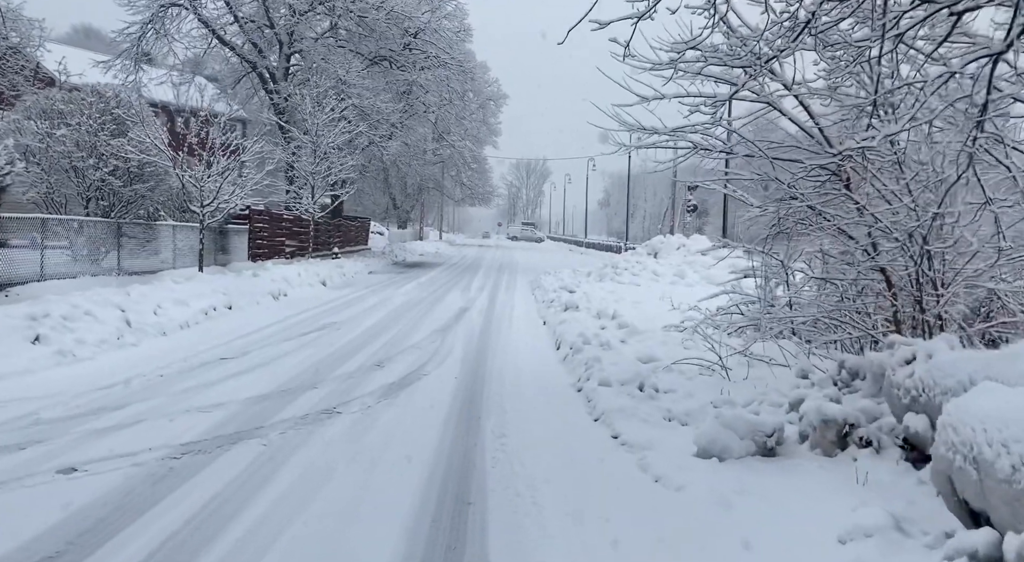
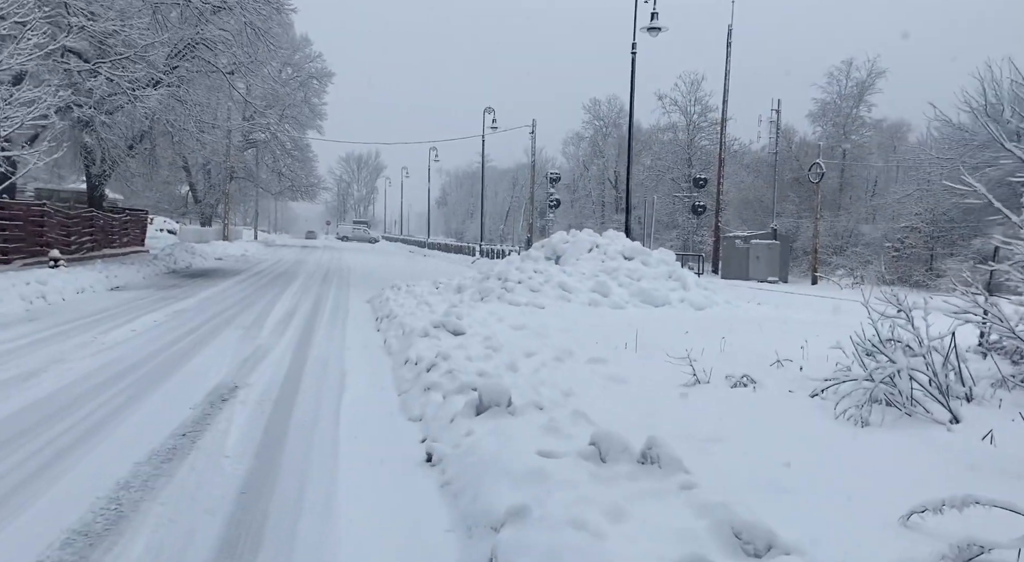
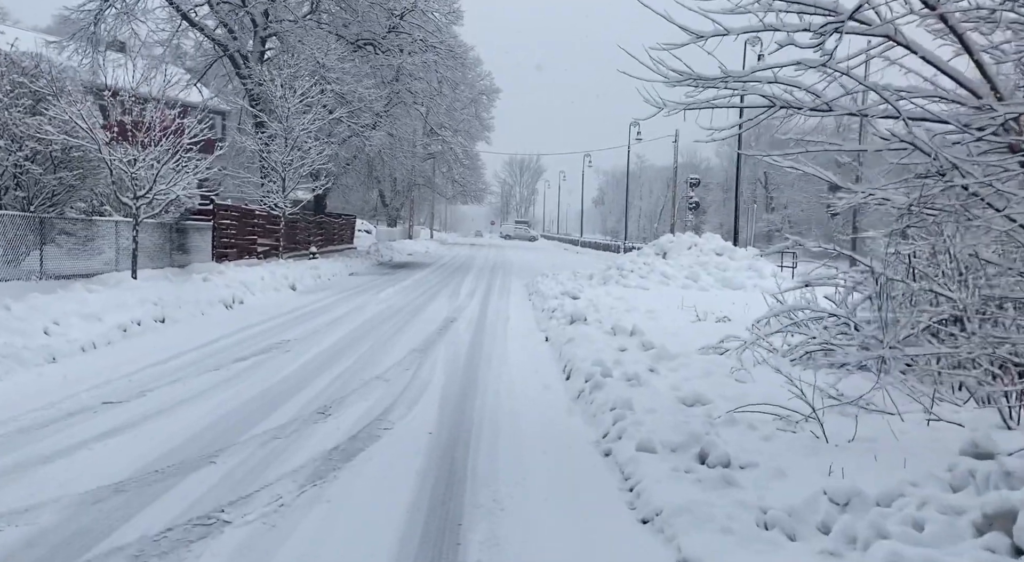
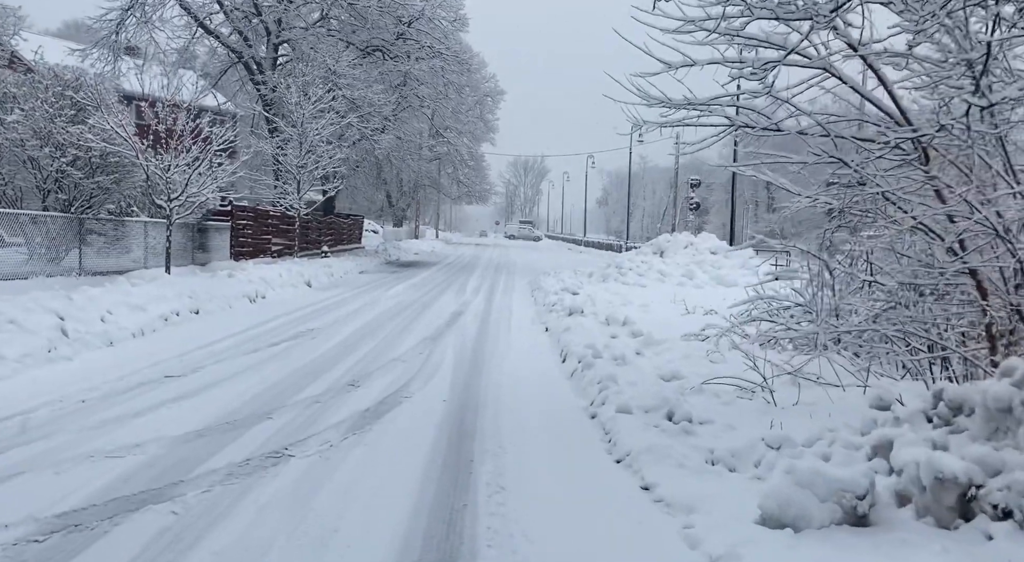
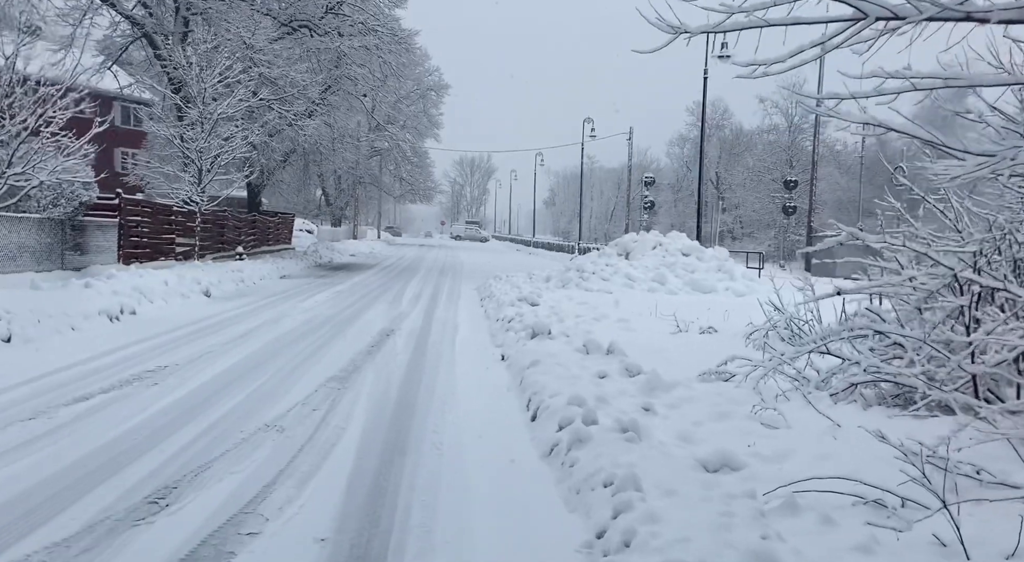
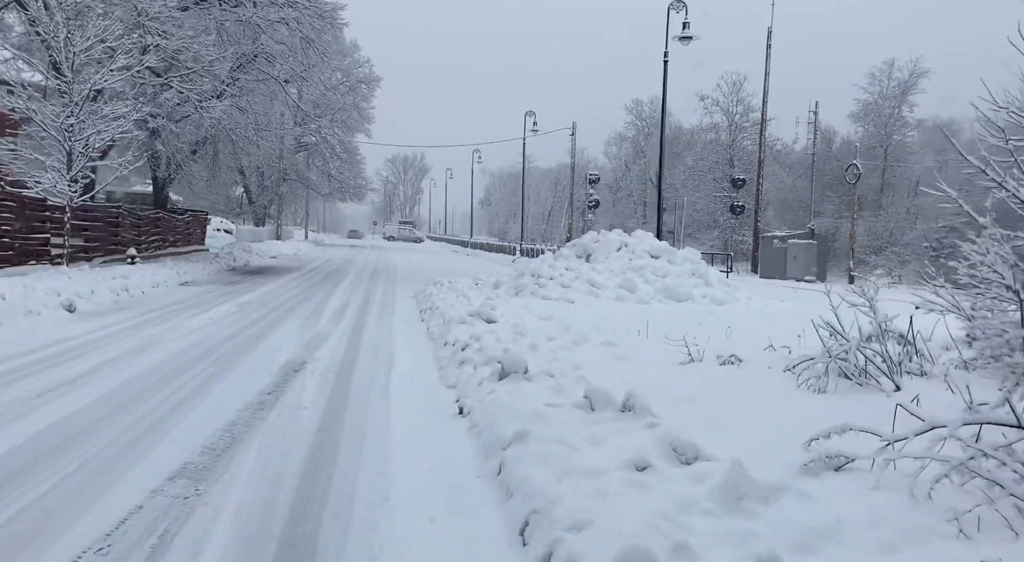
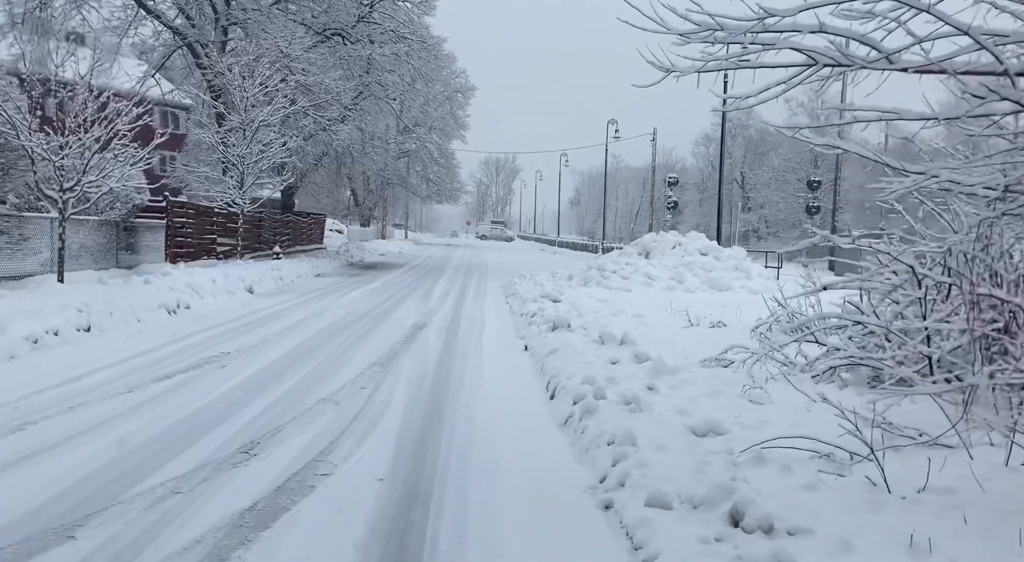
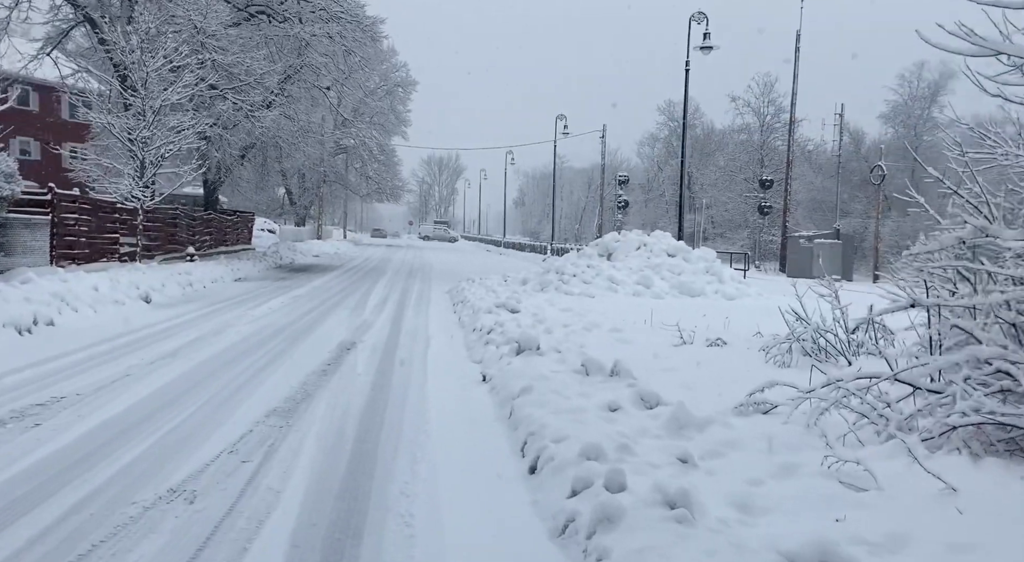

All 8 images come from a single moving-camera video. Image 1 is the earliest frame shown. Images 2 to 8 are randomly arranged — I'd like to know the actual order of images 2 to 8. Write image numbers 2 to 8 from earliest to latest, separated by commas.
4, 3, 7, 5, 8, 6, 2
